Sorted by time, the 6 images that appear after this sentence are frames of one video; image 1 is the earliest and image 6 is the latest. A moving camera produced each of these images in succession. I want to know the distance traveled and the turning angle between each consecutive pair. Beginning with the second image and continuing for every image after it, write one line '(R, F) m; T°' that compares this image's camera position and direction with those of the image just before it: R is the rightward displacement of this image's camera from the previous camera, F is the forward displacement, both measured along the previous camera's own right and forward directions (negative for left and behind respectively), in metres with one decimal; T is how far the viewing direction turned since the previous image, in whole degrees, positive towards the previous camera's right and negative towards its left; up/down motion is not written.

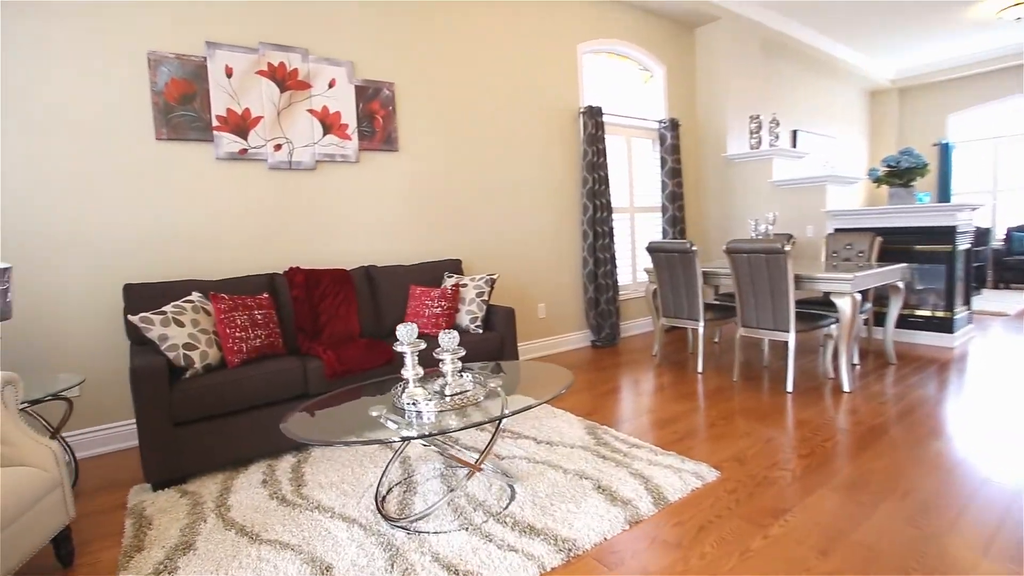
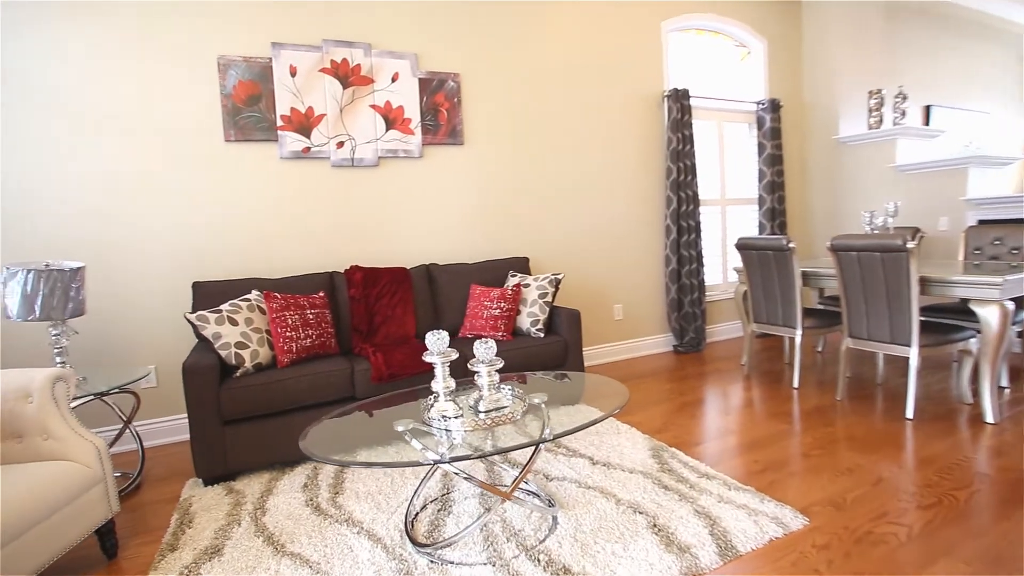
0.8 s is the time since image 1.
(+0.2, +0.3) m; -10°
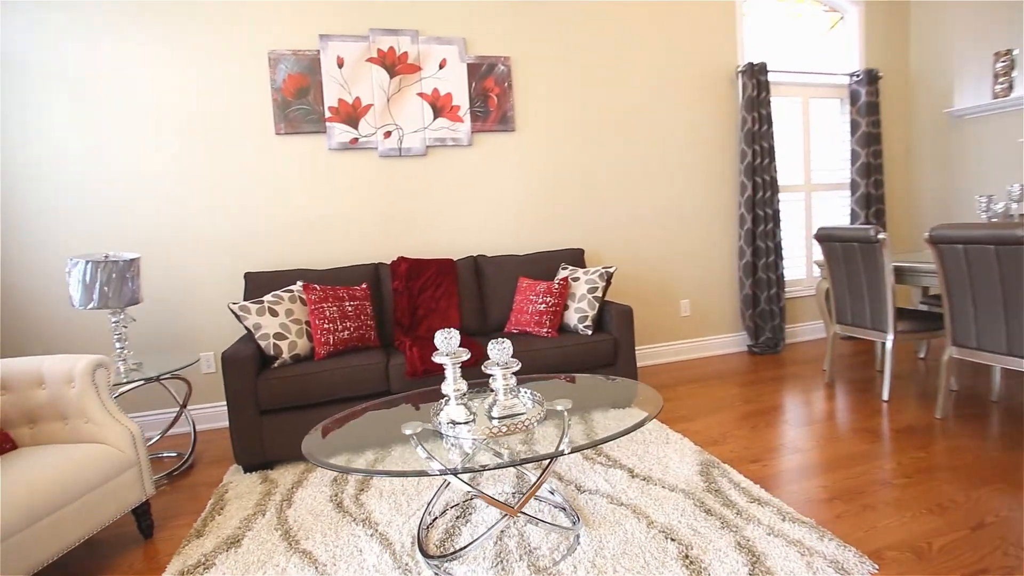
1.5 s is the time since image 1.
(+0.2, +0.2) m; -9°
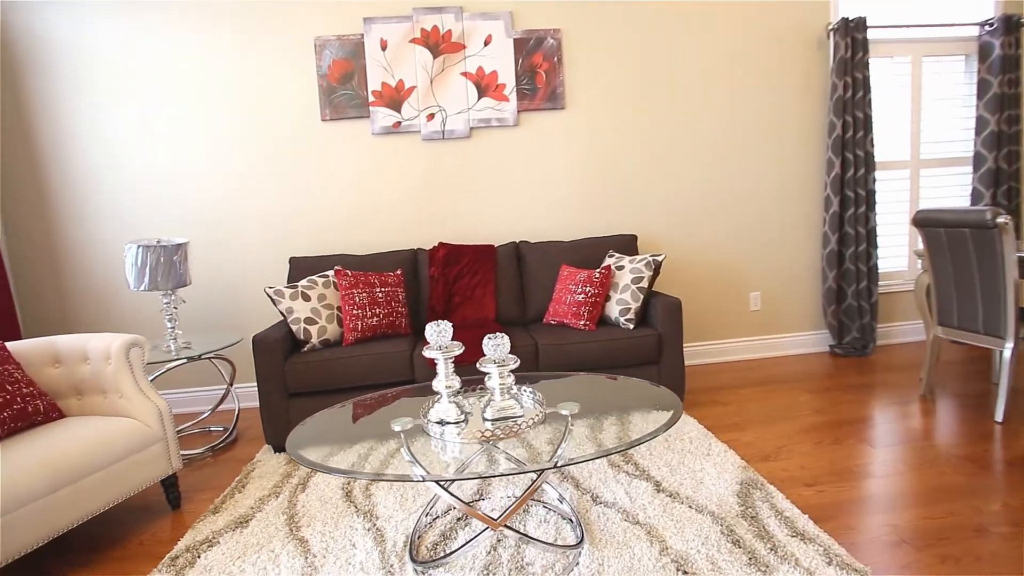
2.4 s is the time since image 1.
(+0.3, +0.2) m; -10°
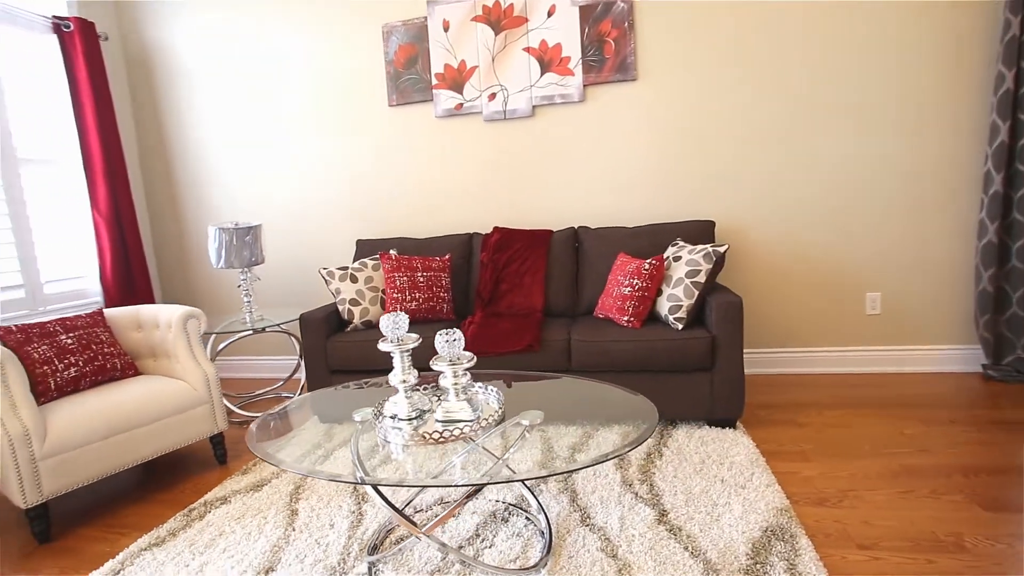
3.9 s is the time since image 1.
(+0.6, +0.2) m; -16°
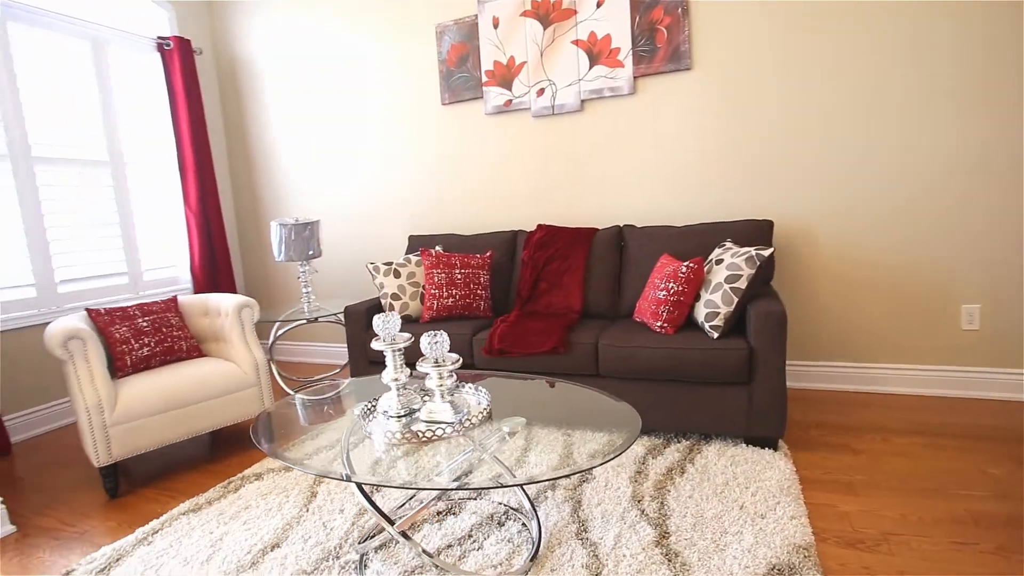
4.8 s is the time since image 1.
(+0.3, +0.1) m; -10°
